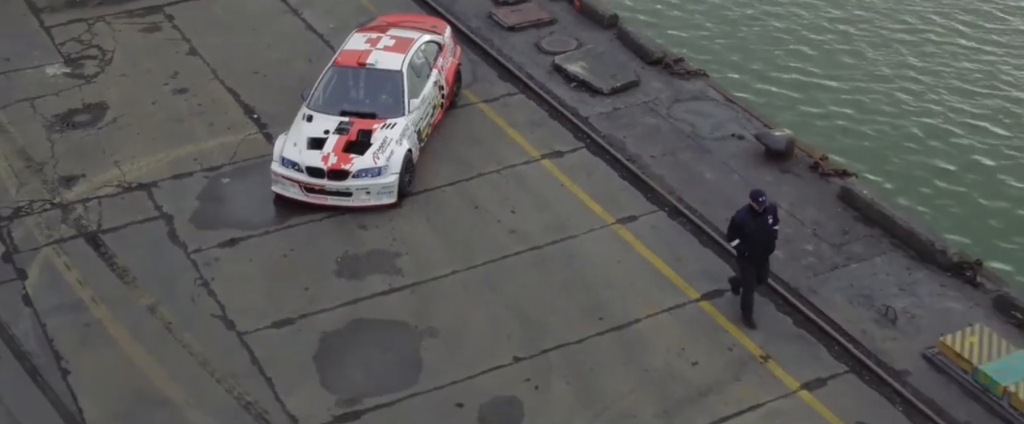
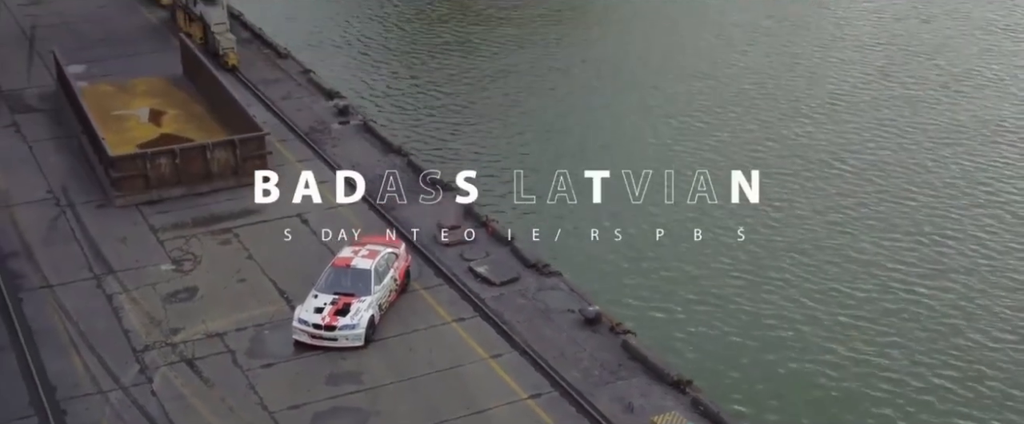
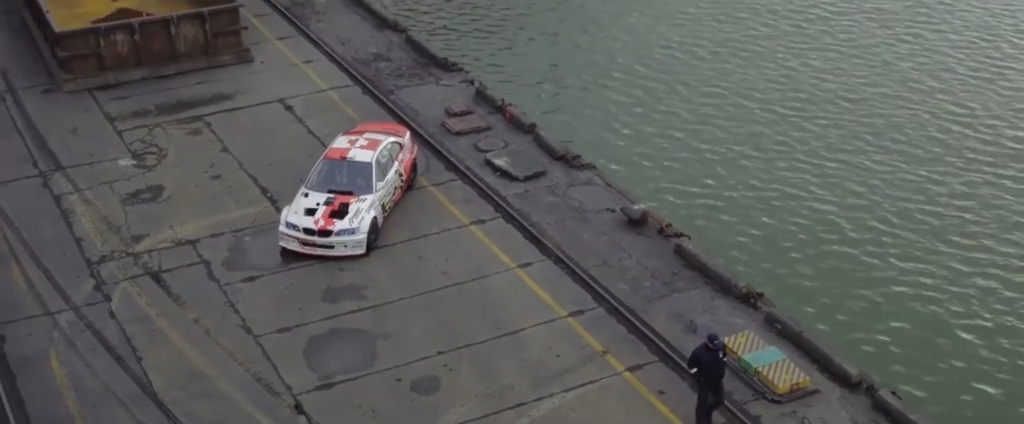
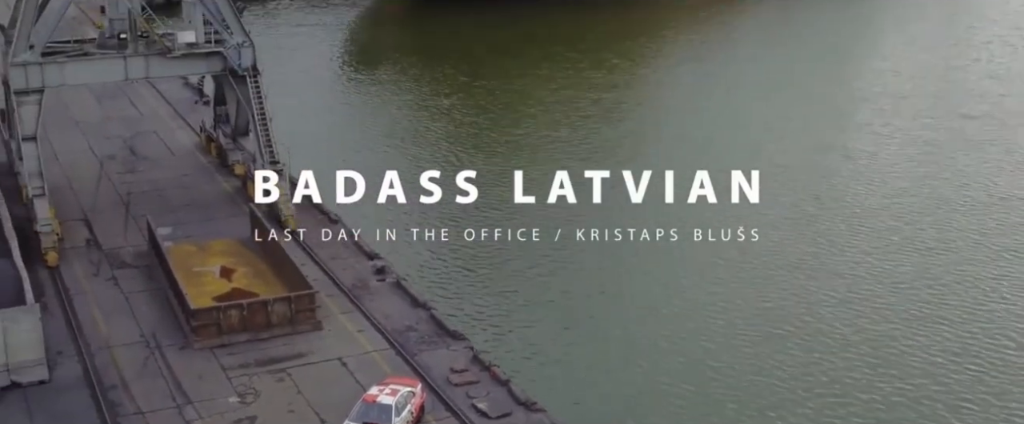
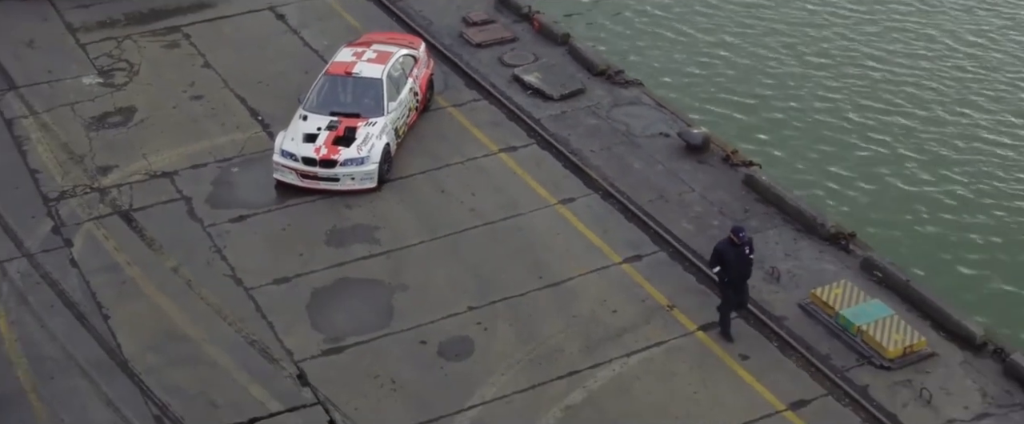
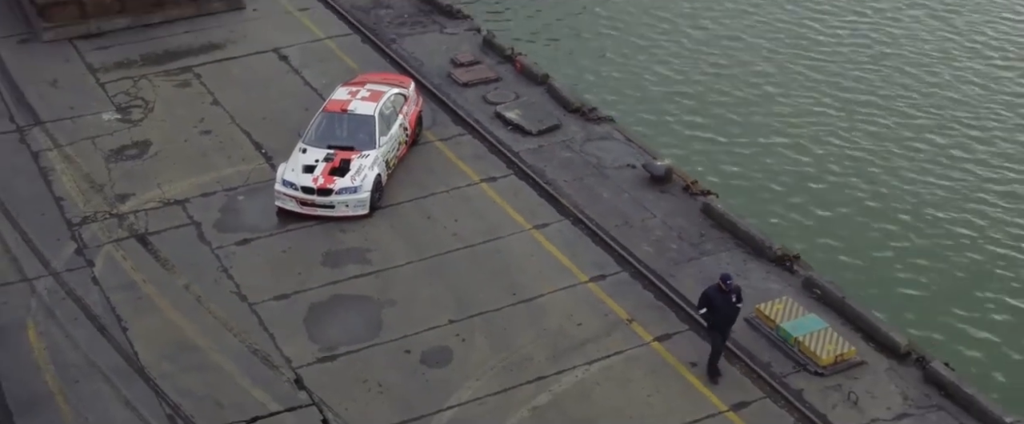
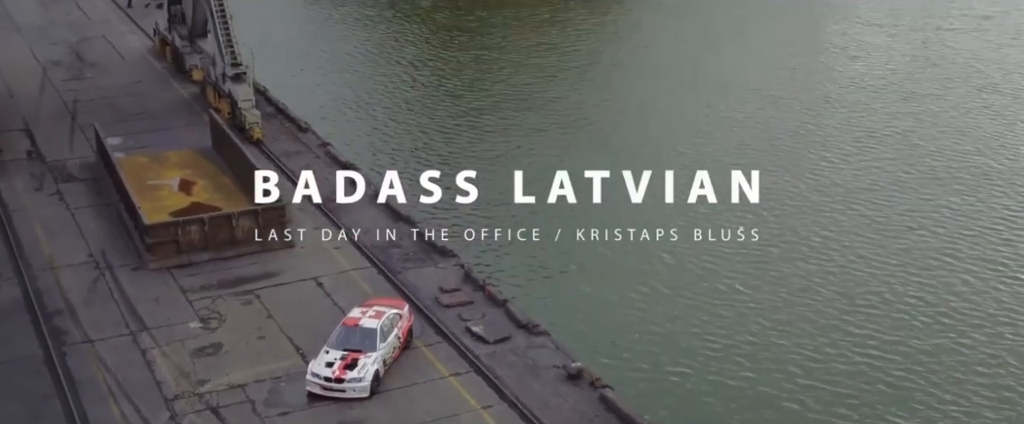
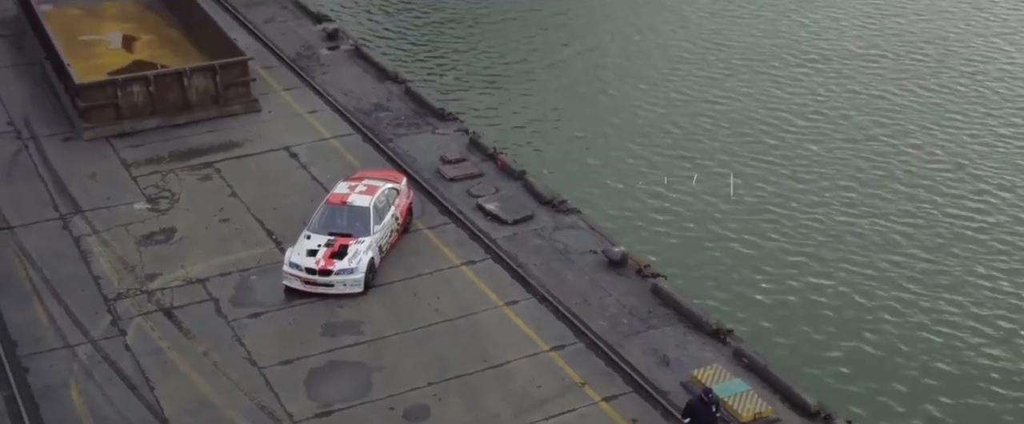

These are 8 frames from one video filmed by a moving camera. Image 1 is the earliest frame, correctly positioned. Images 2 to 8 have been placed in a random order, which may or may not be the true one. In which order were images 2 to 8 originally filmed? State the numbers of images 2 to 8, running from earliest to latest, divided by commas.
5, 6, 3, 8, 2, 7, 4
